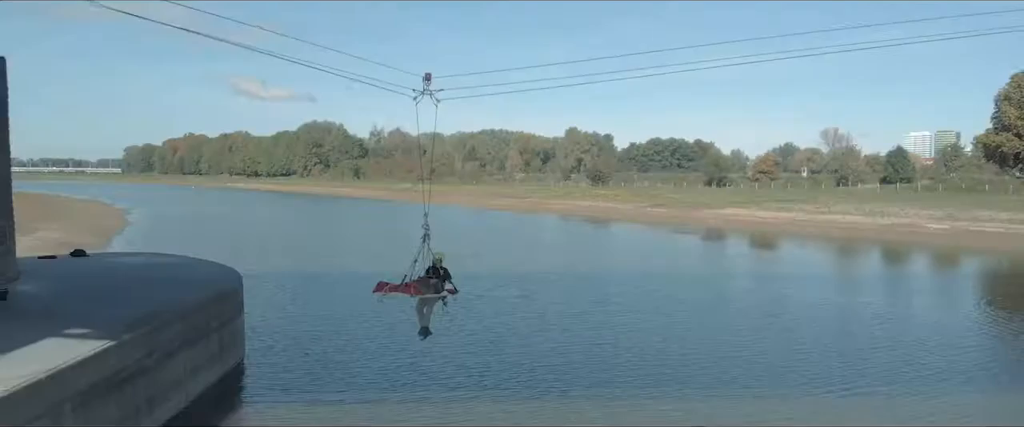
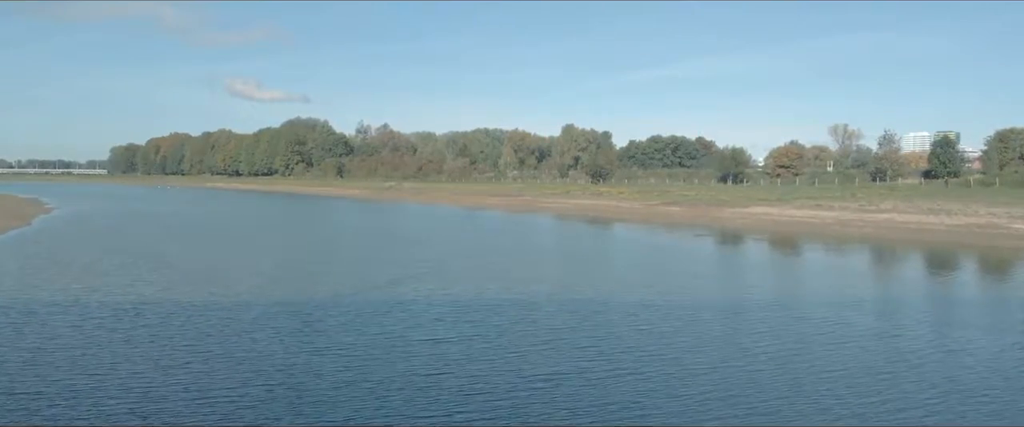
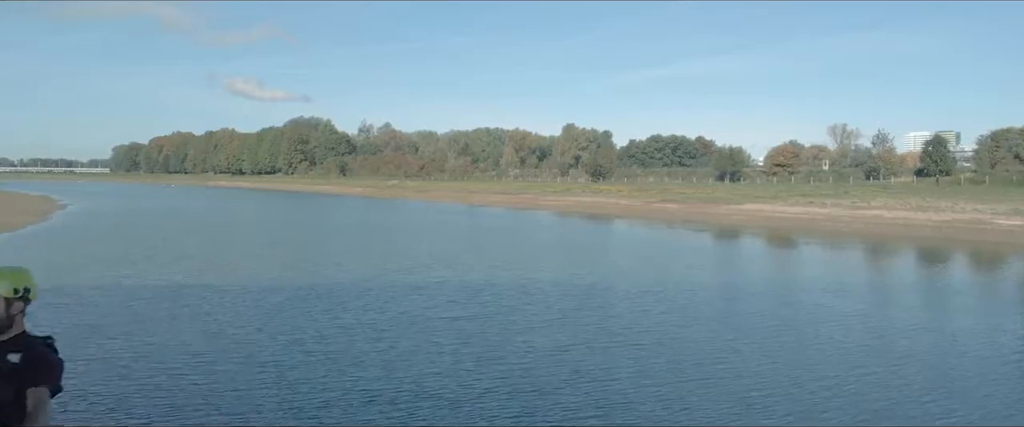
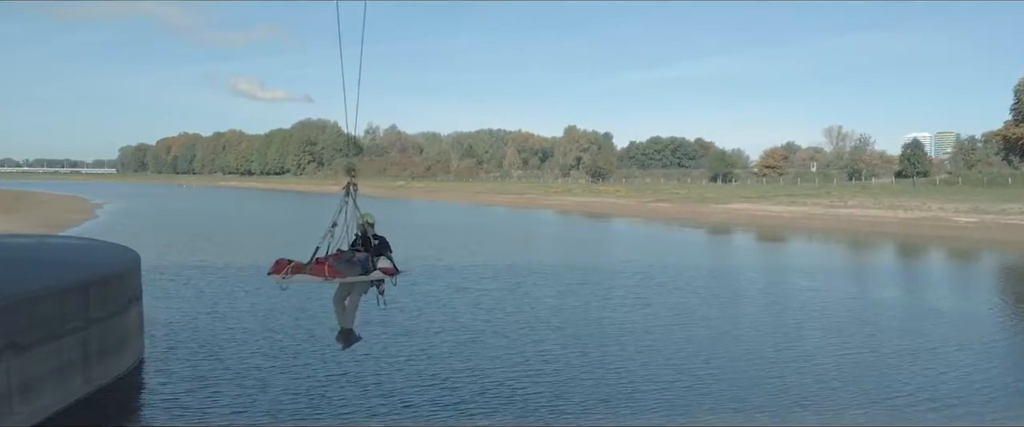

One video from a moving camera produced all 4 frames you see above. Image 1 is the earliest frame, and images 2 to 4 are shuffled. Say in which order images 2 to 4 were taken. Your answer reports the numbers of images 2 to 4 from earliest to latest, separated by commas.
4, 3, 2
